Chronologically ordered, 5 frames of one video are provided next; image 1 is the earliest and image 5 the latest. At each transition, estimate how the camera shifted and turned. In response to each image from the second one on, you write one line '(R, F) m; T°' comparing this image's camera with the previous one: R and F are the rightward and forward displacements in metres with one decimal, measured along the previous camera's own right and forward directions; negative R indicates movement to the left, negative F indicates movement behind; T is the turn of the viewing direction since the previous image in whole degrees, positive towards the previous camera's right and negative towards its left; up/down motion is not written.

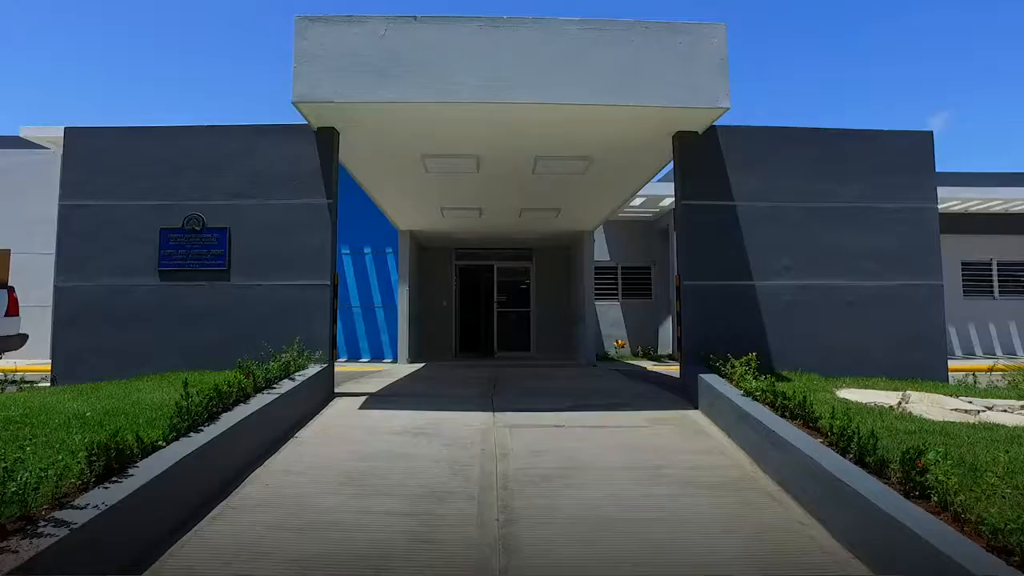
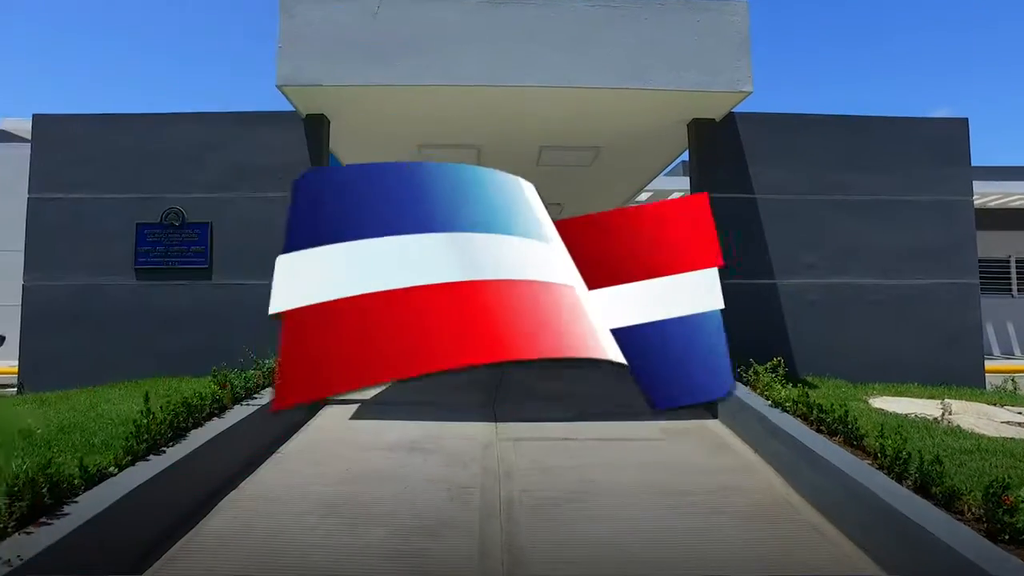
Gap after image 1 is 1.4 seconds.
(0.0, +0.6) m; 0°
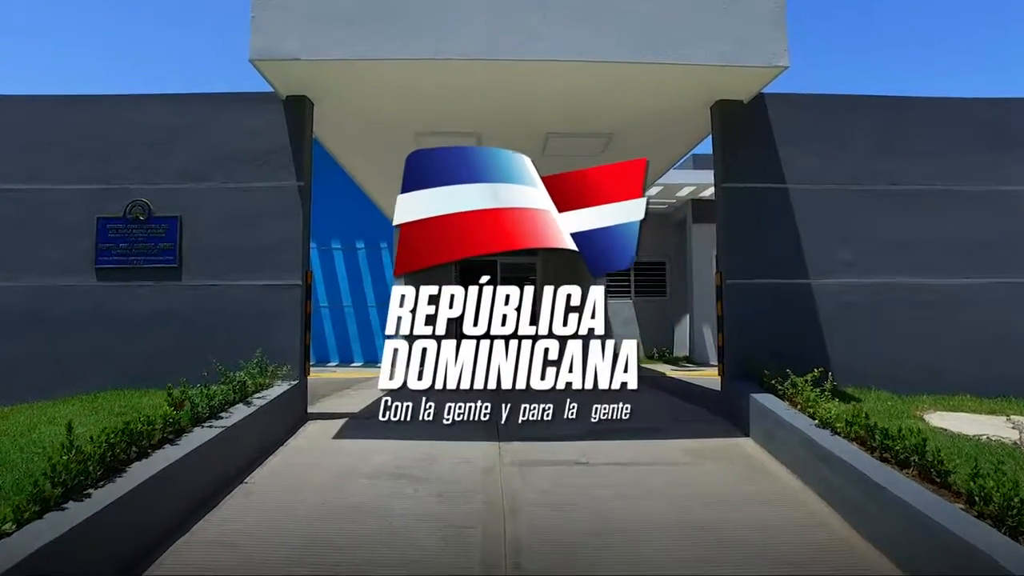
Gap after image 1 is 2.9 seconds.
(0.0, +0.8) m; 0°
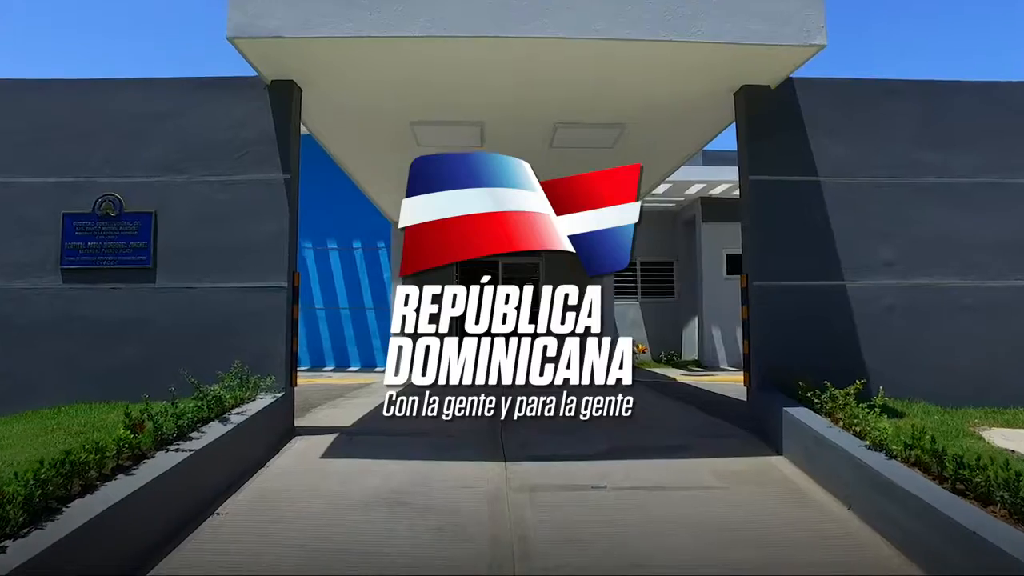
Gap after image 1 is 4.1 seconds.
(-0.1, +0.6) m; 0°
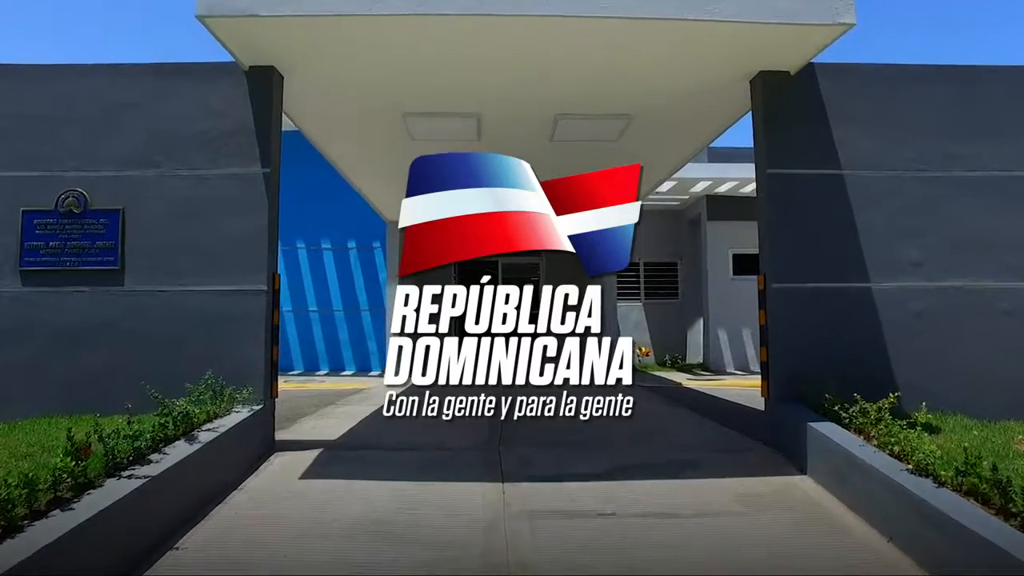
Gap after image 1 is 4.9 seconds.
(0.0, +0.5) m; 0°
